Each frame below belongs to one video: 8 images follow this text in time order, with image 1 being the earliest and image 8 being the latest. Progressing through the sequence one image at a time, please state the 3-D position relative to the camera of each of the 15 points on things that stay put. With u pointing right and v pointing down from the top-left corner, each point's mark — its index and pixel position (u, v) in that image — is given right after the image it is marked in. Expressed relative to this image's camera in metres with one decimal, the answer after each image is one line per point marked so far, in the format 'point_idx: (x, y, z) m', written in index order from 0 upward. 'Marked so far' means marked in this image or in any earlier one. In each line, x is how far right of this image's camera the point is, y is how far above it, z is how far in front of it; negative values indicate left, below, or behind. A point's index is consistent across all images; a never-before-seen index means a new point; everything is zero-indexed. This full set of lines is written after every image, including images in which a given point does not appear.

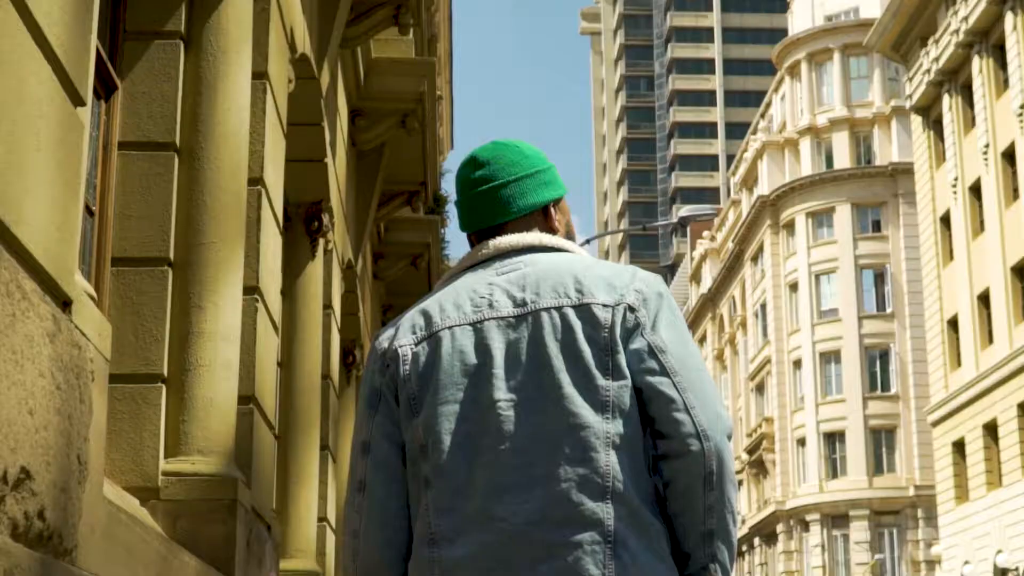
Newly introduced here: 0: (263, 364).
0: (-1.4, -0.4, +8.6) m
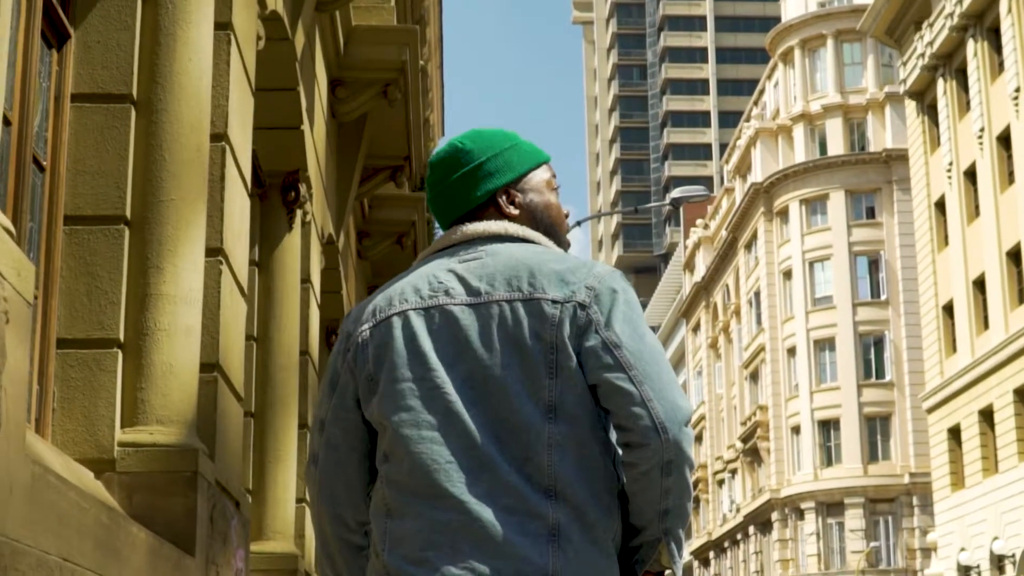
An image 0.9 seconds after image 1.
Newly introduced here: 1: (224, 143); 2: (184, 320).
0: (-1.5, -0.2, +8.1) m
1: (-1.6, +0.8, +8.0) m
2: (-1.6, -0.1, +7.3) m
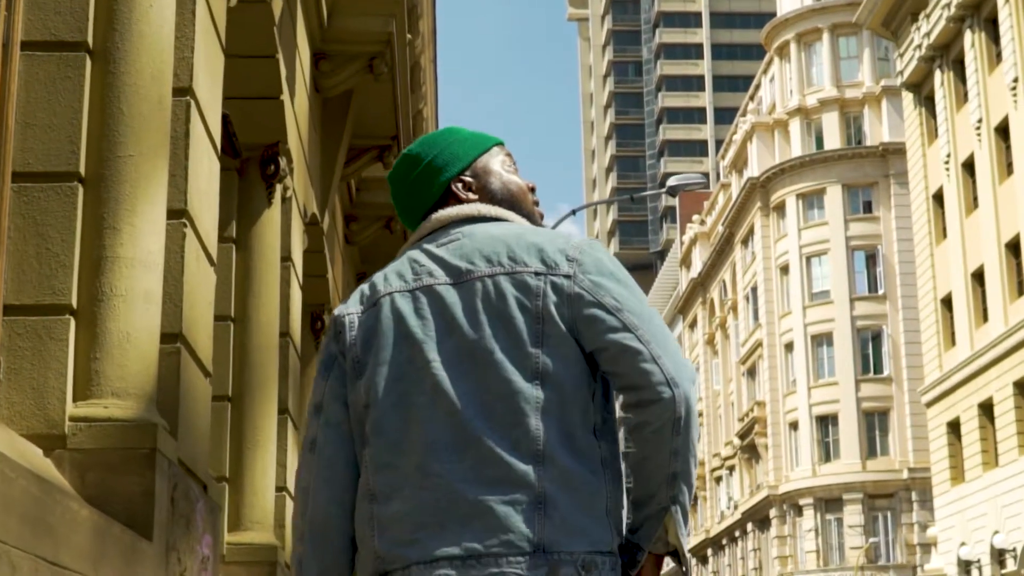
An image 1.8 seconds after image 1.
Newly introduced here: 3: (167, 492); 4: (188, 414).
0: (-1.6, -0.1, +7.6) m
1: (-1.6, +1.0, +7.4) m
2: (-1.7, 0.0, +6.7) m
3: (-1.6, -0.9, +6.7) m
4: (-1.6, -0.6, +7.1) m
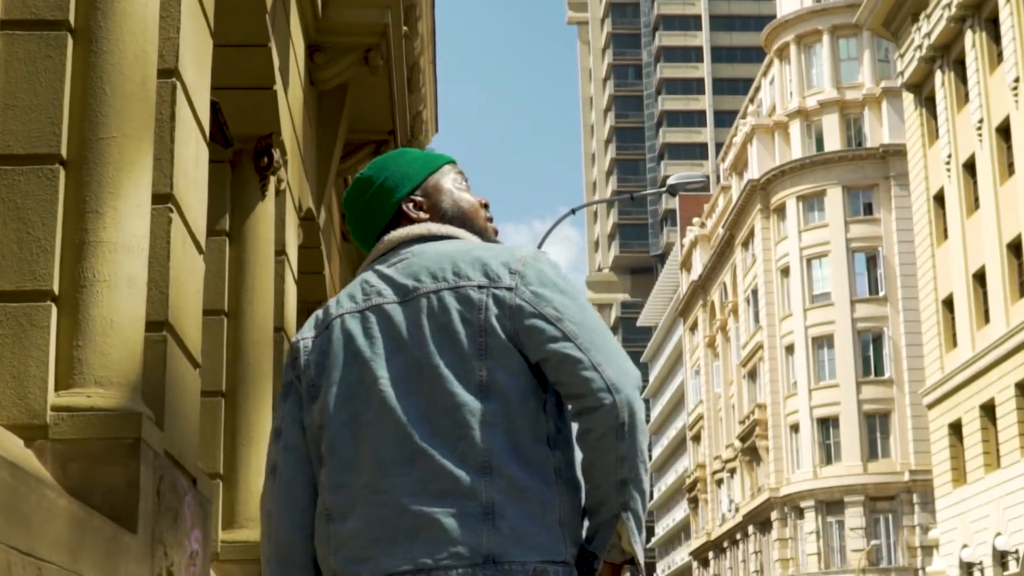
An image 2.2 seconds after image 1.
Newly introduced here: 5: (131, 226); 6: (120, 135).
0: (-1.6, 0.0, +7.3) m
1: (-1.6, +1.0, +7.2) m
2: (-1.7, +0.1, +6.5) m
3: (-1.6, -0.9, +6.5) m
4: (-1.6, -0.5, +6.9) m
5: (-1.7, +0.3, +6.6) m
6: (-1.8, +0.7, +6.6) m
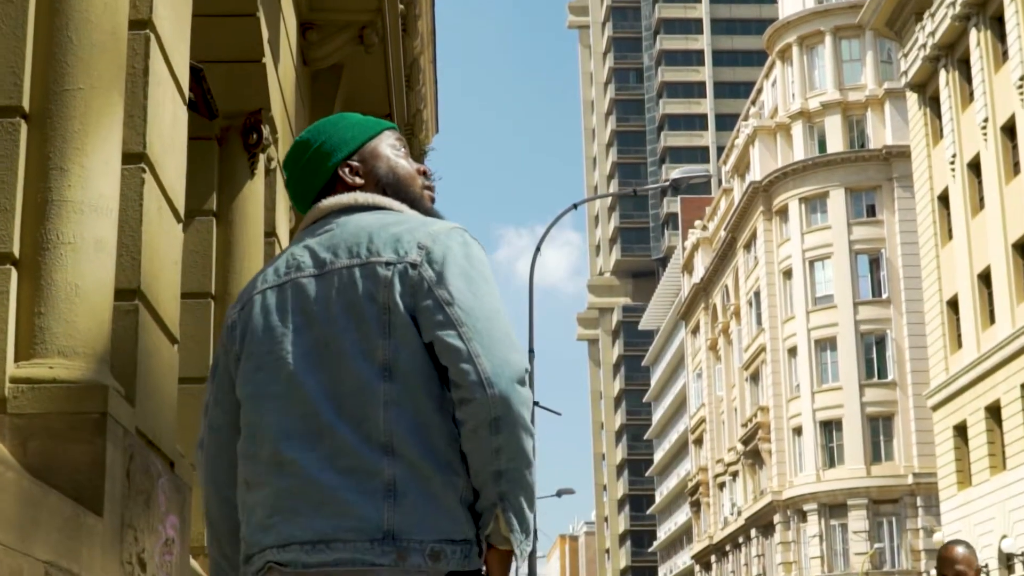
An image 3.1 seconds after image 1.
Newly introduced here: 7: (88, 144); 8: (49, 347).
0: (-1.6, +0.1, +6.9) m
1: (-1.6, +1.2, +6.7) m
2: (-1.7, +0.2, +6.0) m
3: (-1.6, -0.7, +6.0) m
4: (-1.6, -0.4, +6.4) m
5: (-1.7, +0.4, +6.1) m
6: (-1.8, +0.8, +6.1) m
7: (-1.7, +0.6, +6.1) m
8: (-1.8, -0.2, +5.8) m
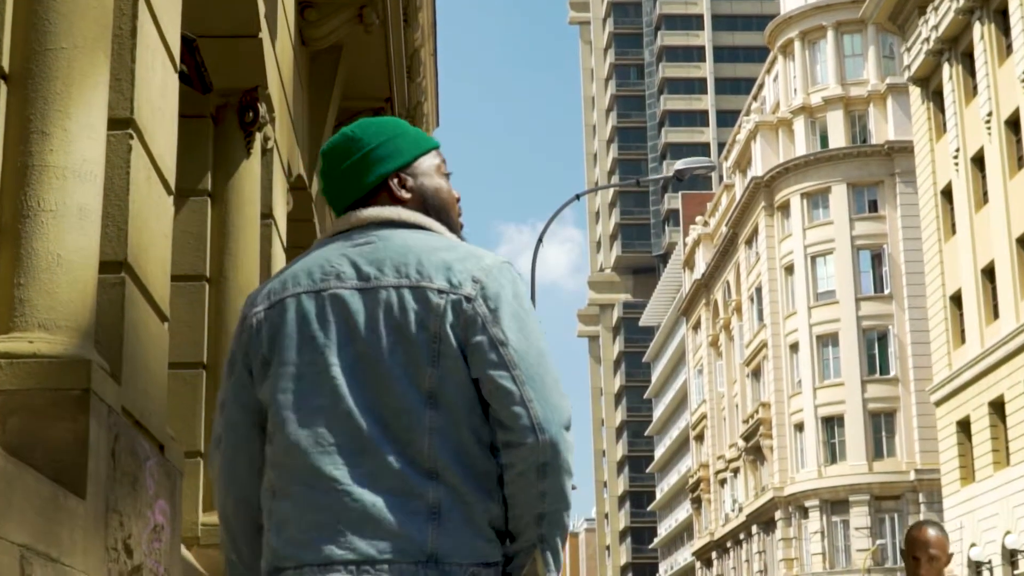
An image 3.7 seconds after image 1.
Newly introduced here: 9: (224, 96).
0: (-1.6, +0.3, +6.5) m
1: (-1.6, +1.3, +6.4) m
2: (-1.7, +0.3, +5.7) m
3: (-1.5, -0.6, +5.6) m
4: (-1.6, -0.3, +6.1) m
5: (-1.7, +0.5, +5.7) m
6: (-1.7, +0.9, +5.8) m
7: (-1.7, +0.7, +5.8) m
8: (-1.8, -0.1, +5.5) m
9: (-2.1, +1.4, +10.8) m
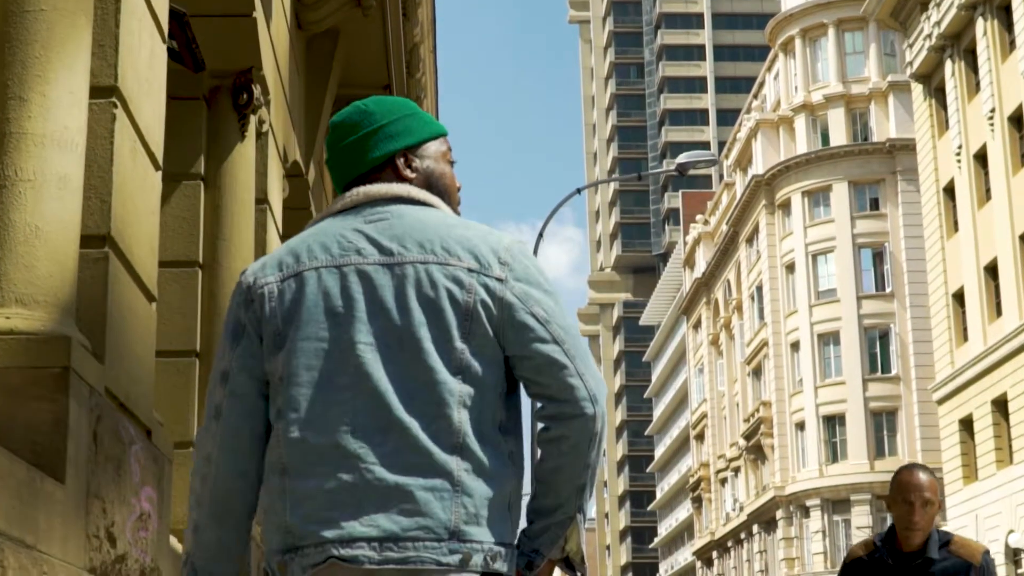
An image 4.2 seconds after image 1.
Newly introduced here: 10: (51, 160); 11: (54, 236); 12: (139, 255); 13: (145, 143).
0: (-1.6, +0.4, +6.2) m
1: (-1.6, +1.4, +6.1) m
2: (-1.7, +0.4, +5.4) m
3: (-1.5, -0.5, +5.3) m
4: (-1.6, -0.2, +5.8) m
5: (-1.7, +0.6, +5.5) m
6: (-1.7, +1.0, +5.5) m
7: (-1.7, +0.8, +5.5) m
8: (-1.8, 0.0, +5.2) m
9: (-2.1, +1.5, +10.5) m
10: (-1.7, +0.5, +5.4) m
11: (-1.7, +0.2, +5.4) m
12: (-1.6, +0.1, +6.3) m
13: (-1.6, +0.6, +6.5) m
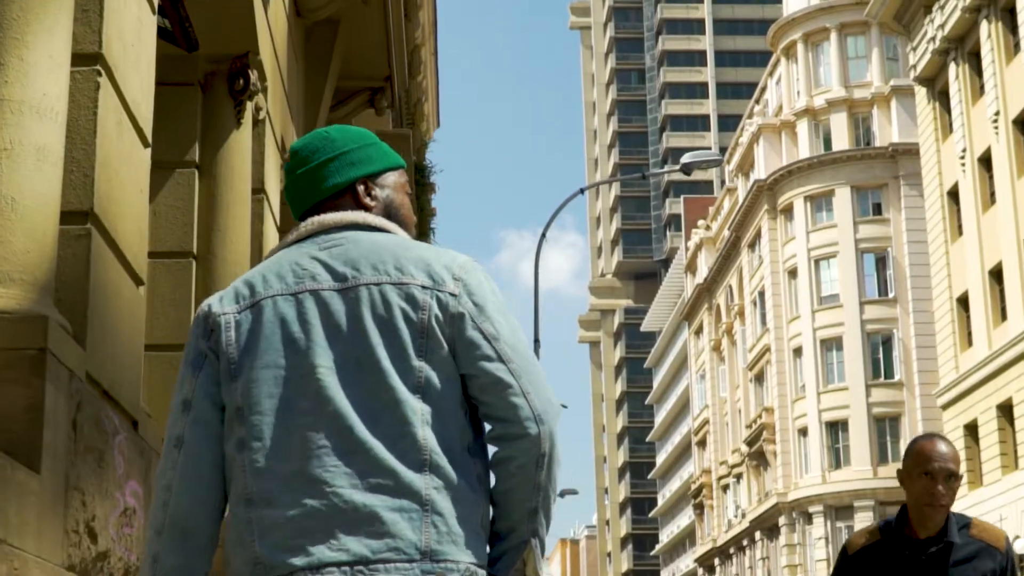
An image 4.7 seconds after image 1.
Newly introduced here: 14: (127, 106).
0: (-1.6, +0.4, +5.9) m
1: (-1.6, +1.4, +5.7) m
2: (-1.6, +0.5, +5.0) m
3: (-1.5, -0.4, +5.0) m
4: (-1.5, -0.1, +5.5) m
5: (-1.6, +0.7, +5.1) m
6: (-1.7, +1.1, +5.1) m
7: (-1.7, +0.9, +5.1) m
8: (-1.7, 0.0, +4.8) m
9: (-2.0, +1.5, +10.1) m
10: (-1.6, +0.5, +5.0) m
11: (-1.6, +0.3, +5.0) m
12: (-1.5, +0.2, +5.9) m
13: (-1.6, +0.7, +6.1) m
14: (-1.6, +0.7, +6.0) m
